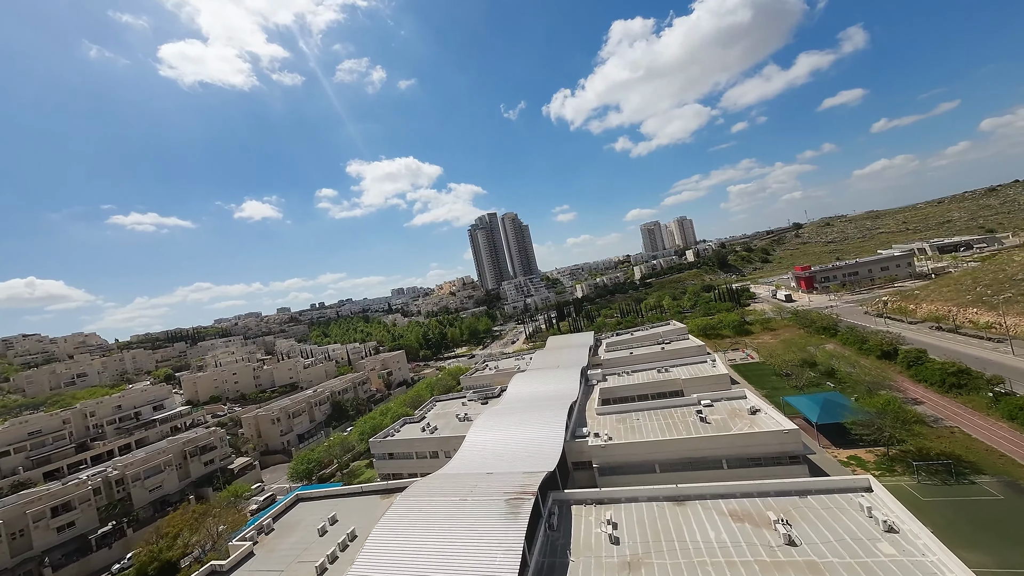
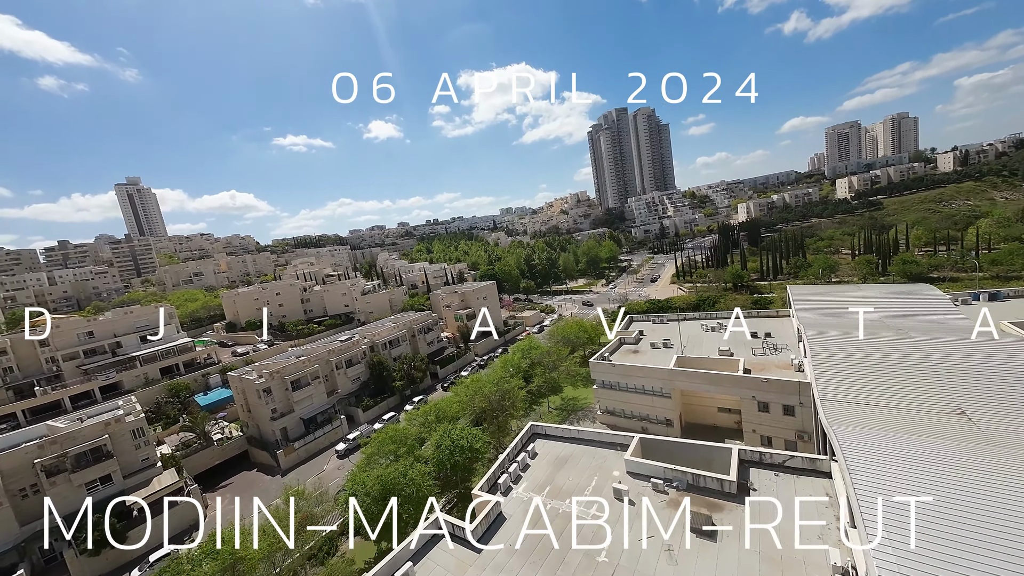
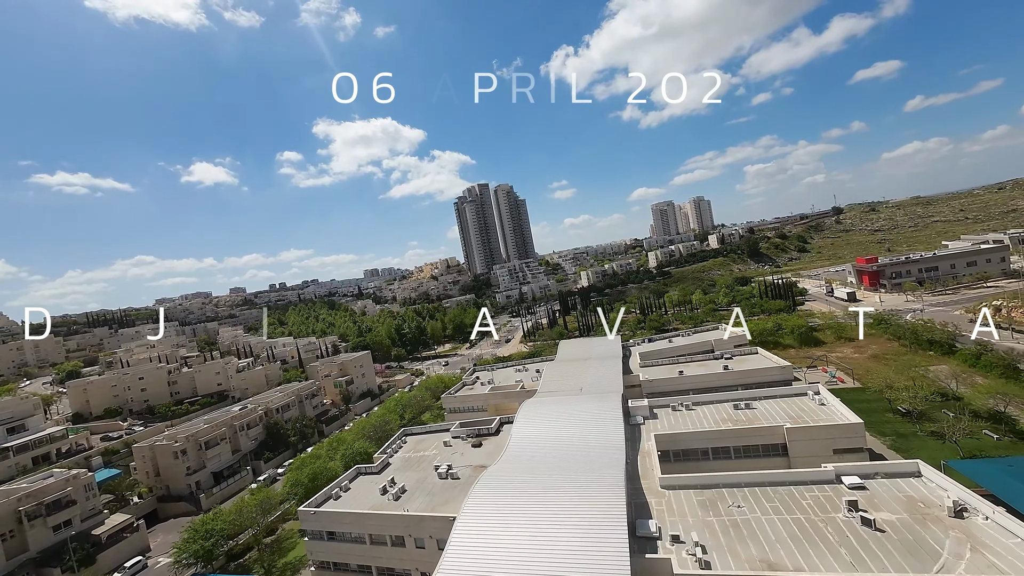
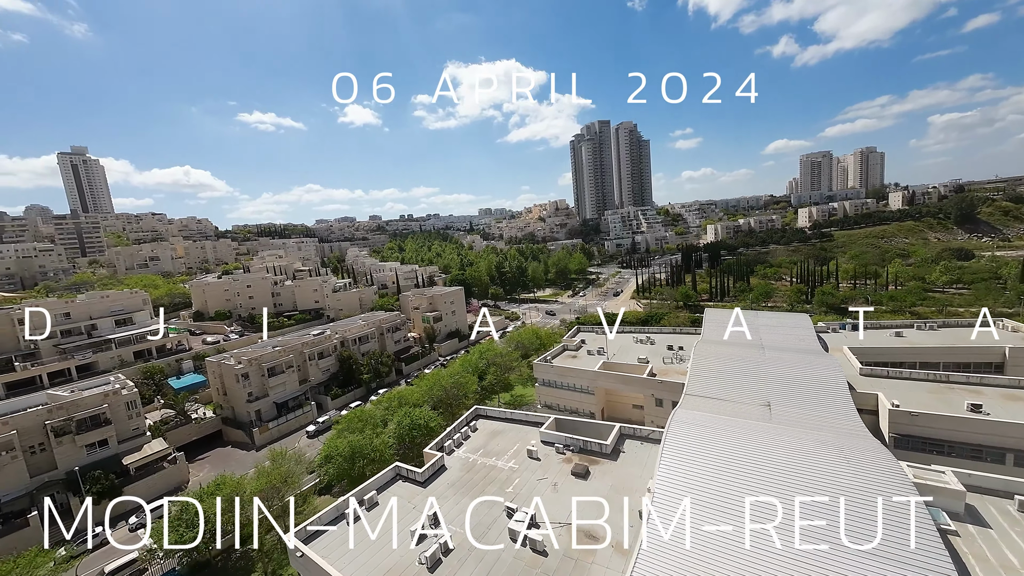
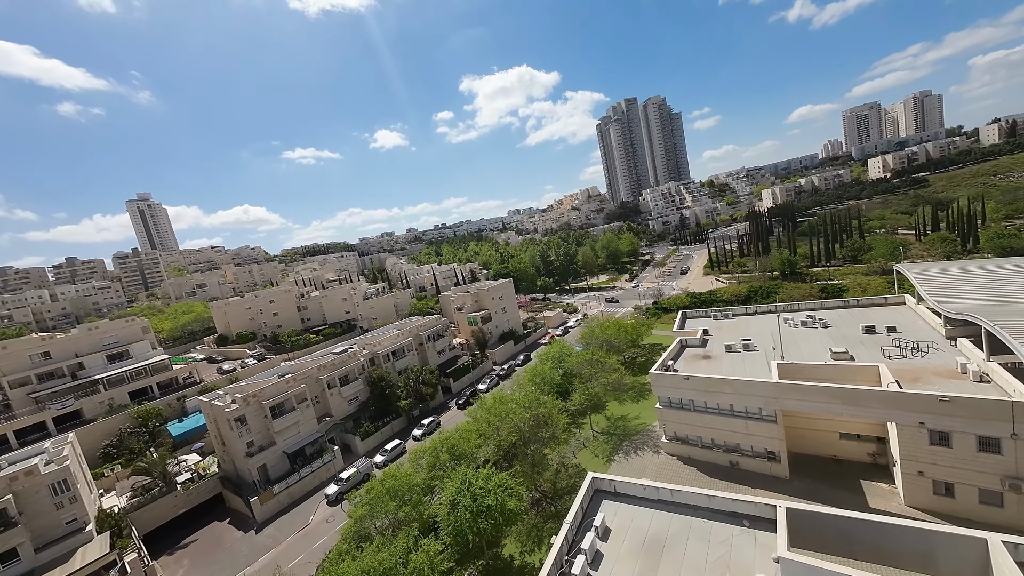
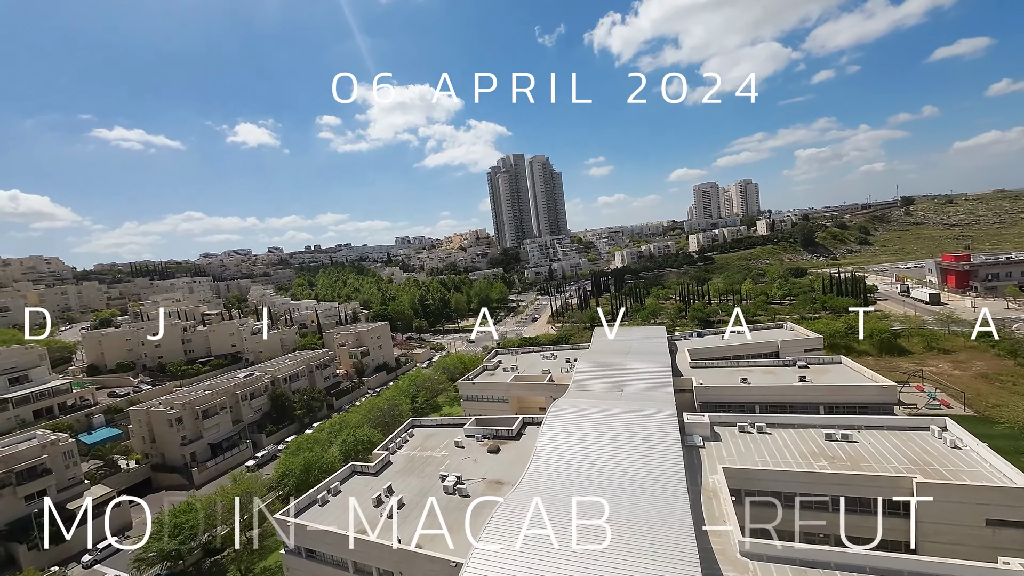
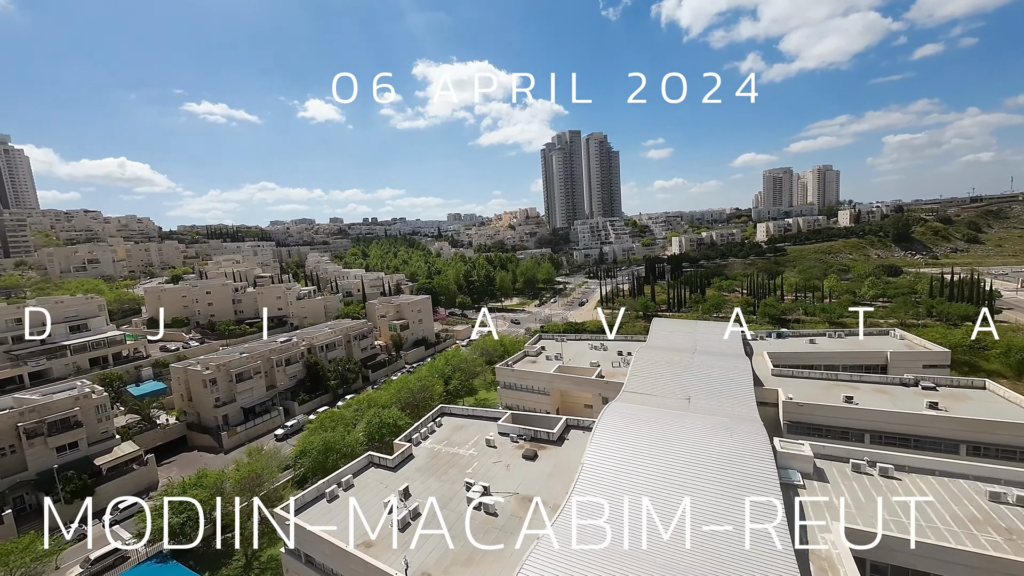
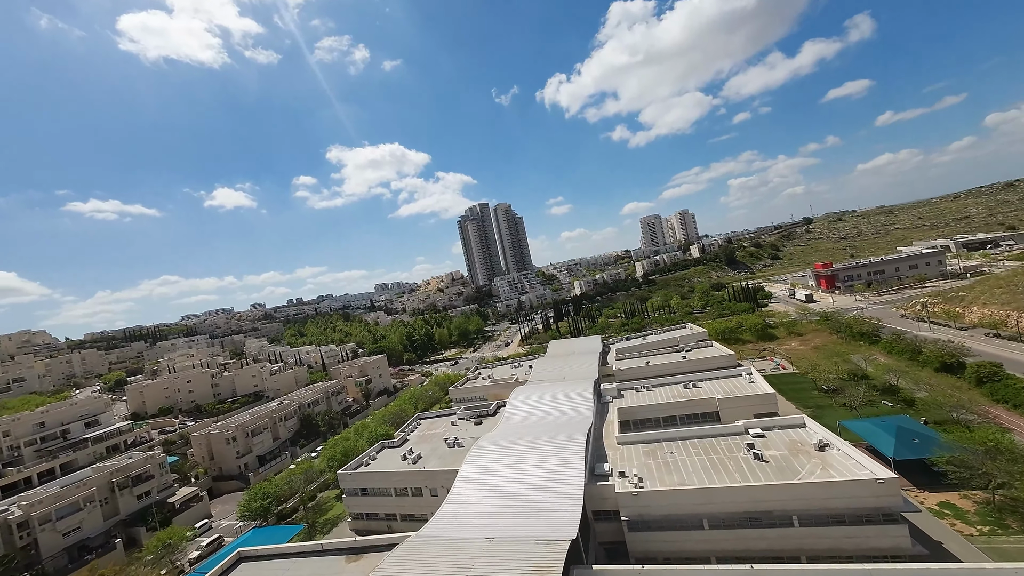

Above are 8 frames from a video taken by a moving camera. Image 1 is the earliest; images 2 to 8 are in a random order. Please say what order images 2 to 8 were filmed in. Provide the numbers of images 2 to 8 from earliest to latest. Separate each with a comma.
8, 3, 6, 7, 4, 2, 5
